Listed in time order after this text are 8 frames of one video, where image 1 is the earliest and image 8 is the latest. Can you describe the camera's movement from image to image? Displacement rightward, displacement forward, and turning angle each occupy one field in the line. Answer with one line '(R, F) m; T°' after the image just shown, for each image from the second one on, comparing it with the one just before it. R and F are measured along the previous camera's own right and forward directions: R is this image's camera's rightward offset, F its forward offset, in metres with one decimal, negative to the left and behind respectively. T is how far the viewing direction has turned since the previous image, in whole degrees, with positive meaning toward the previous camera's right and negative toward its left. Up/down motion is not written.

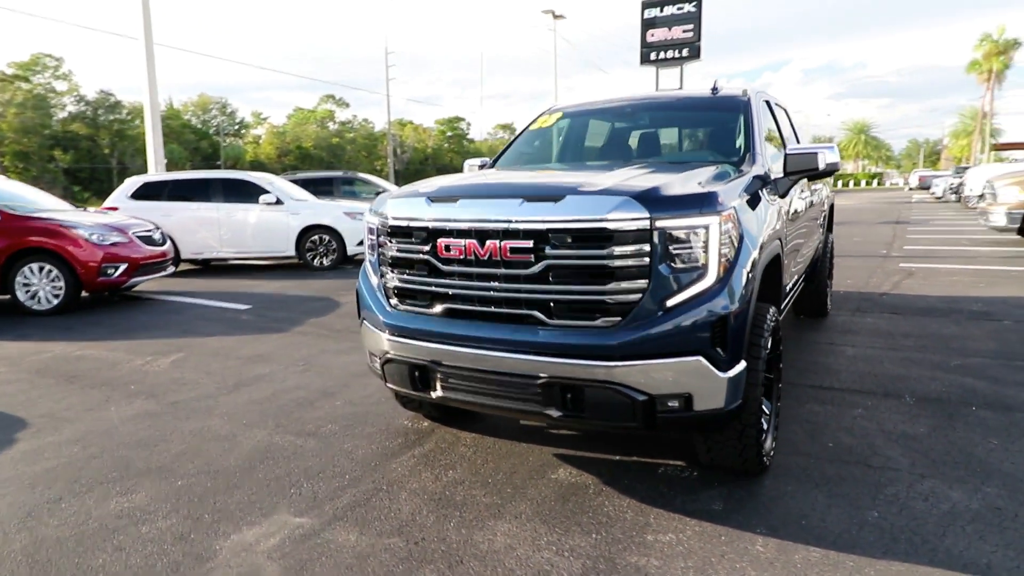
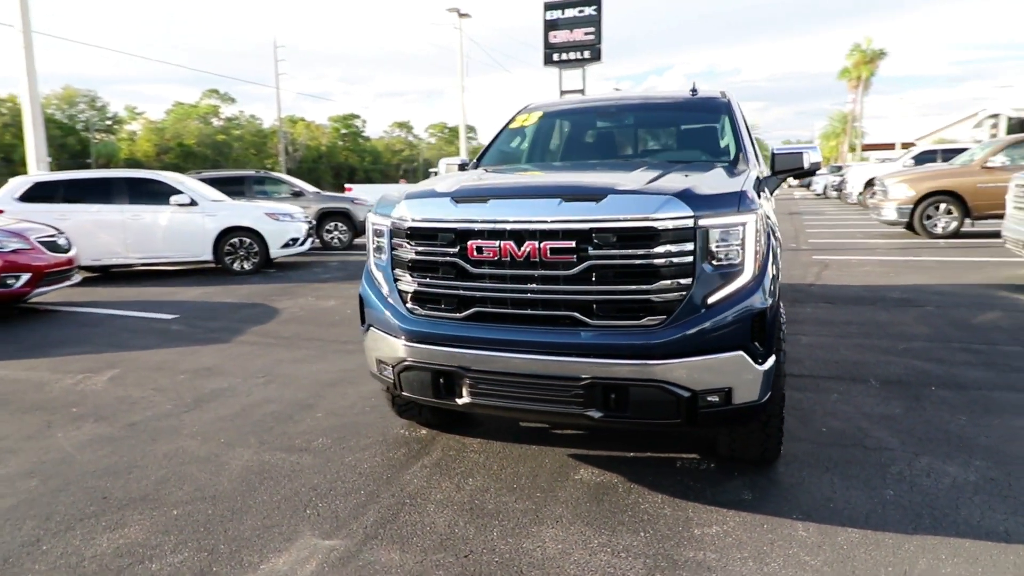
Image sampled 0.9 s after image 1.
(-0.6, +0.1) m; +9°
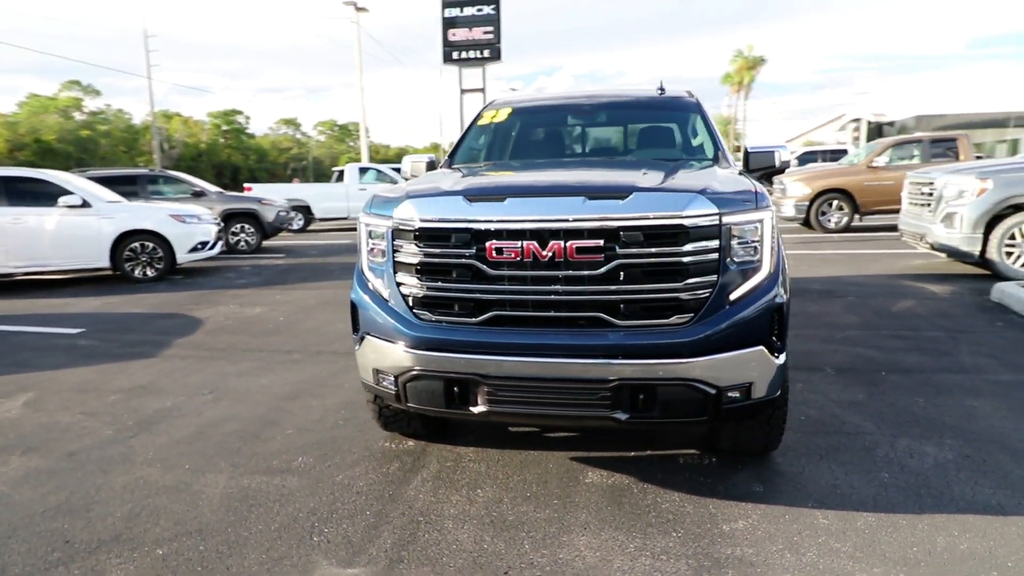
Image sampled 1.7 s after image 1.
(-0.6, +0.2) m; +9°
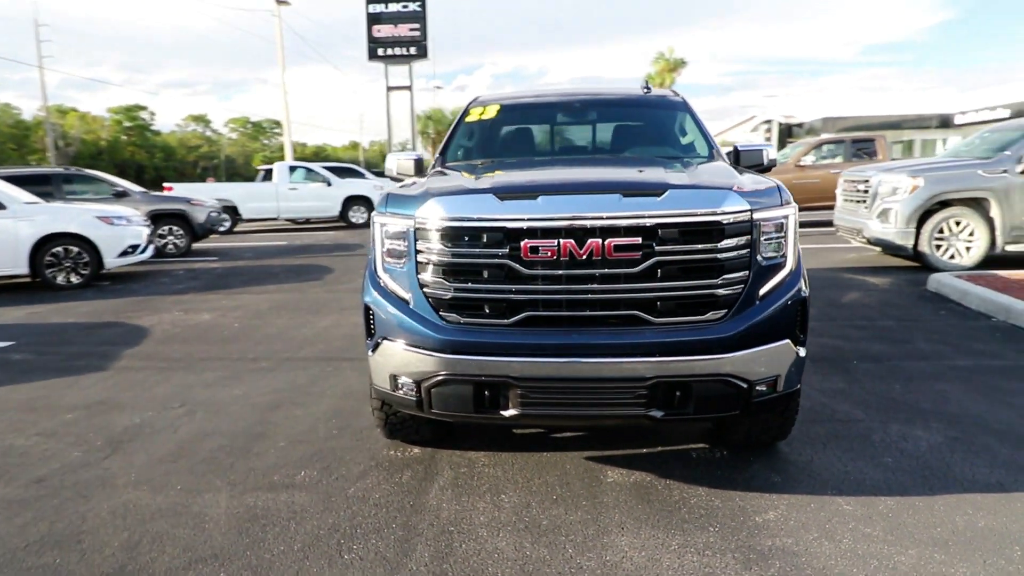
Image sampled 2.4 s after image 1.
(-0.5, +0.1) m; +7°
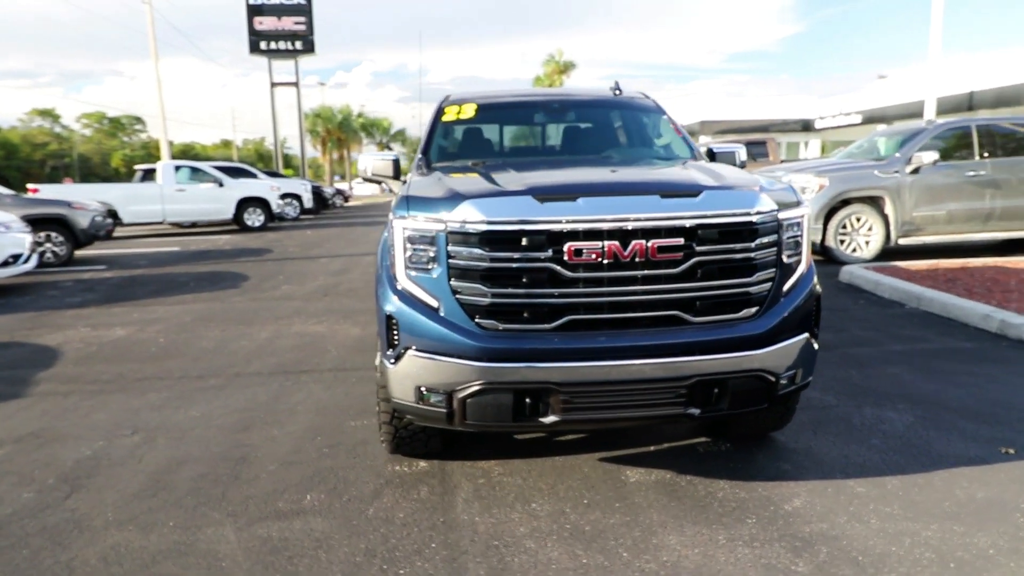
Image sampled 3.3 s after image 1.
(-0.7, +0.1) m; +10°
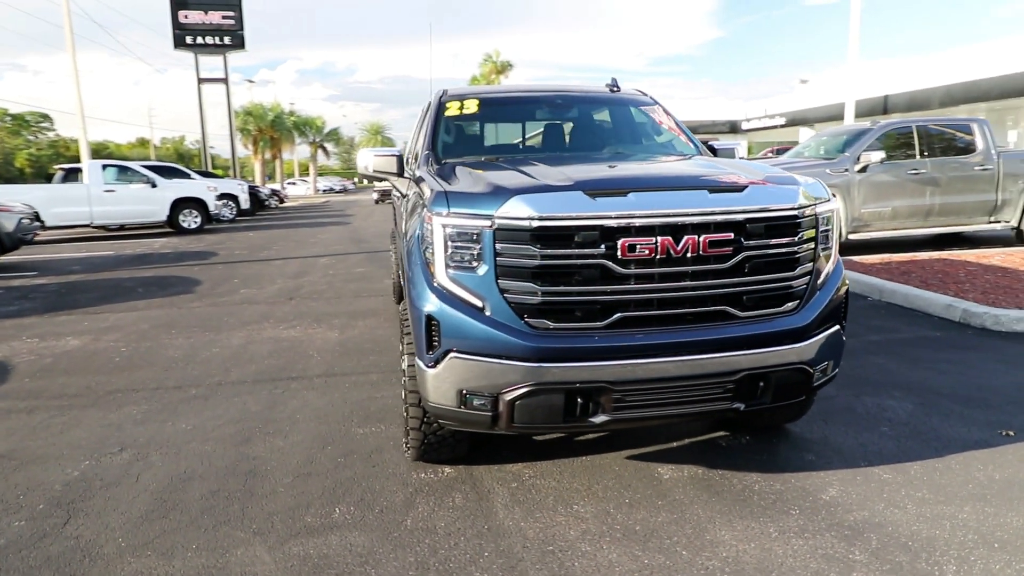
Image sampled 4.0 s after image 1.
(-0.5, +0.1) m; +6°
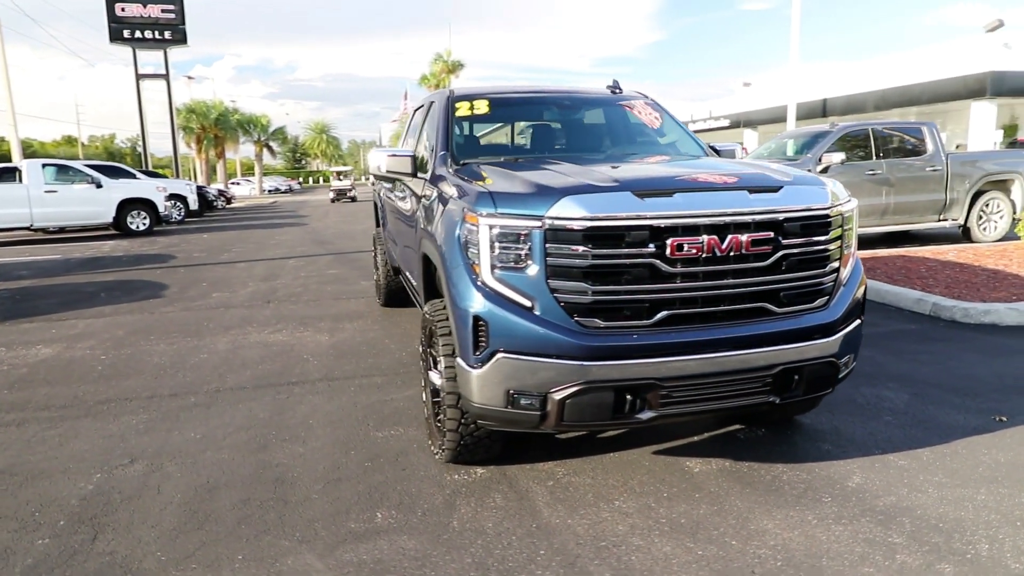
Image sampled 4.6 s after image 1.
(-0.5, 0.0) m; +5°
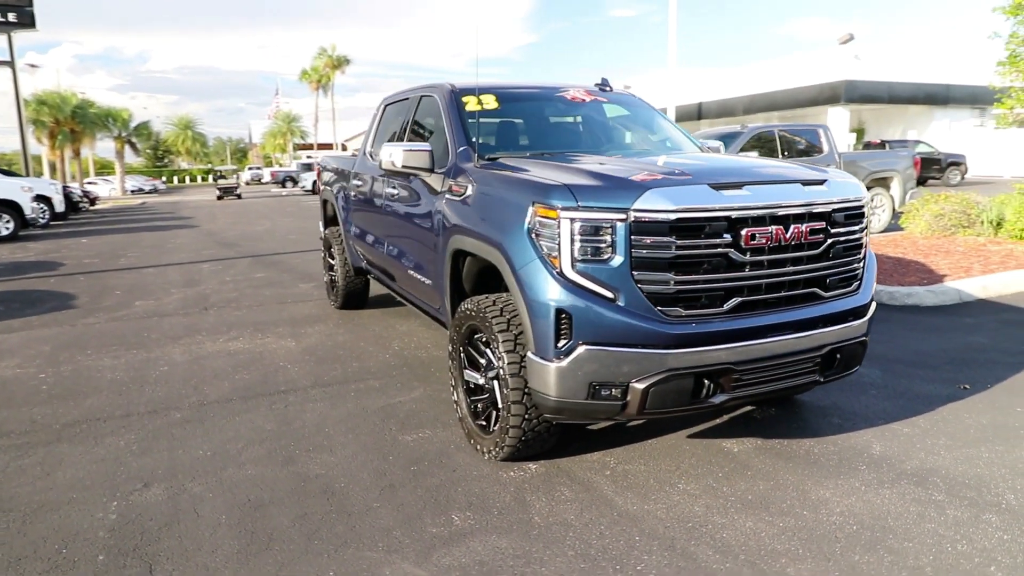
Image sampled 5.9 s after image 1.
(-0.9, +0.1) m; +10°
